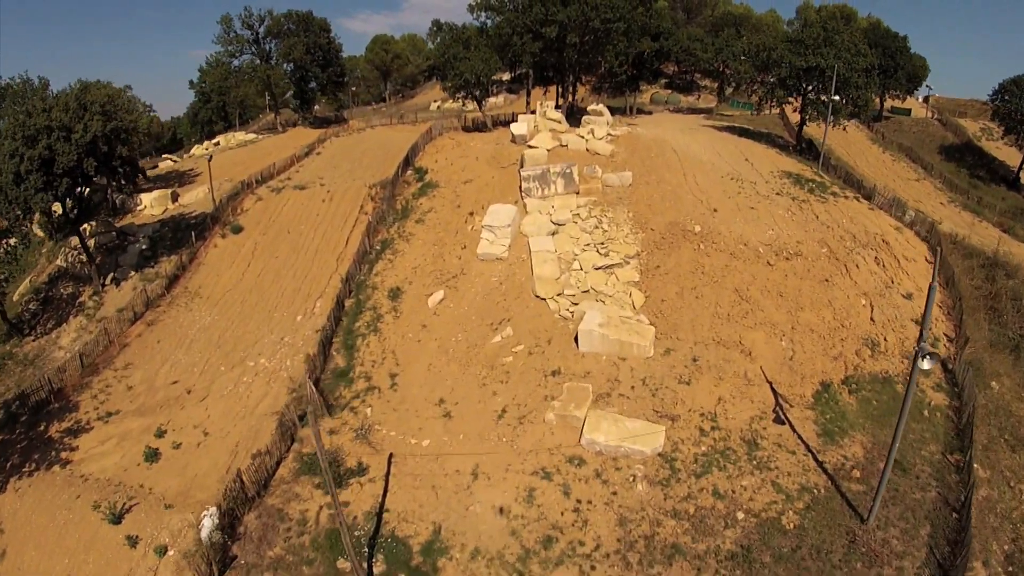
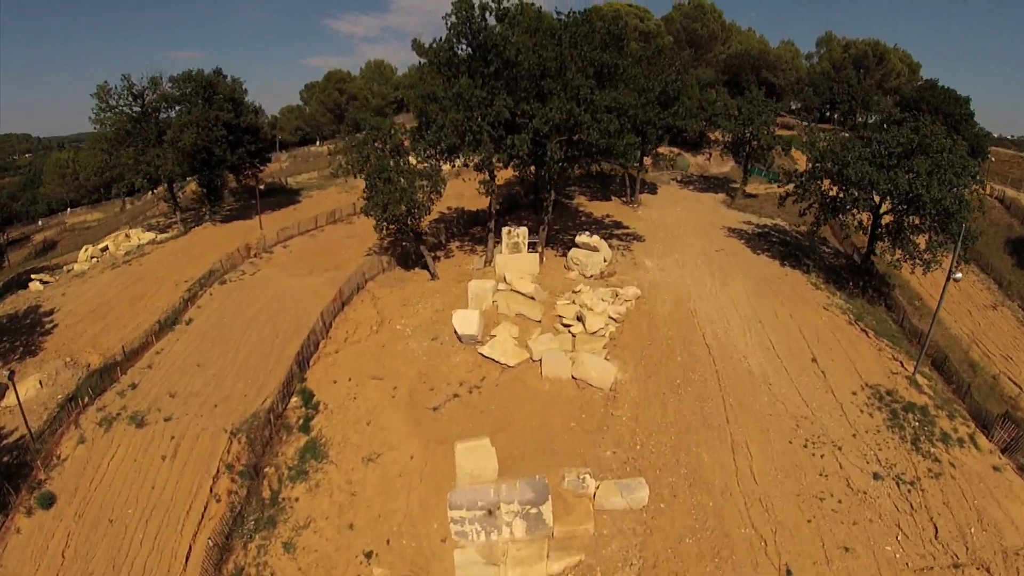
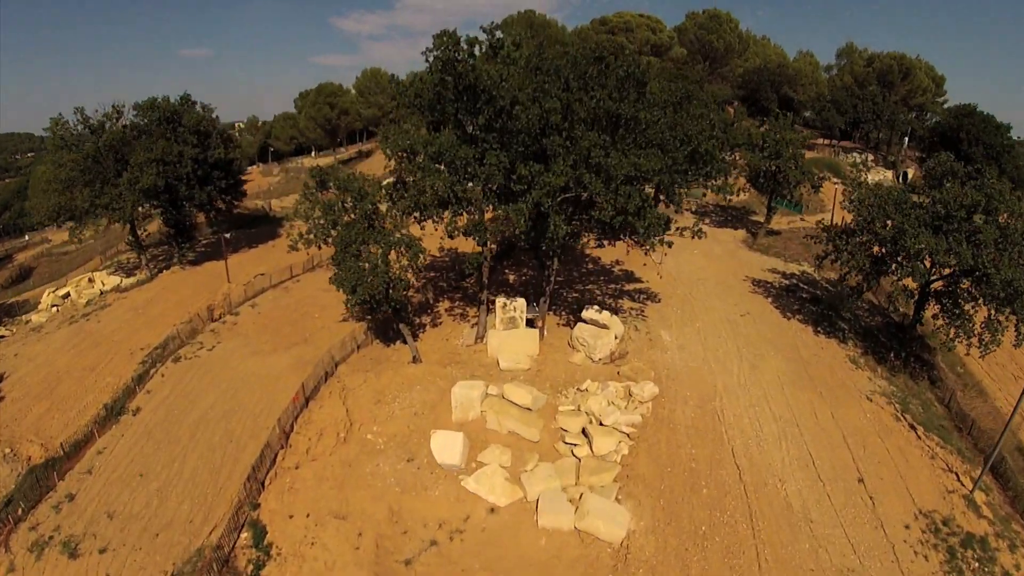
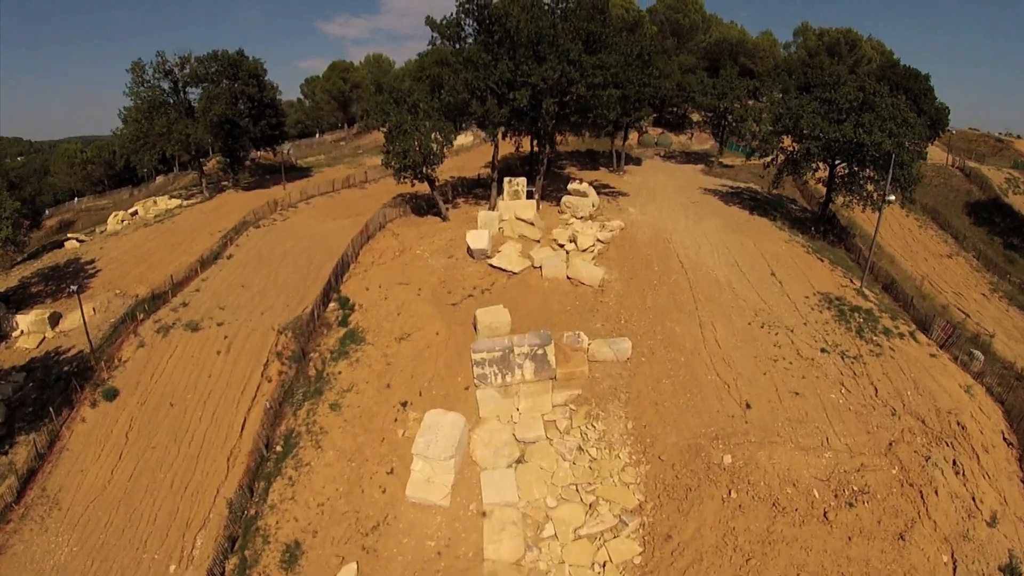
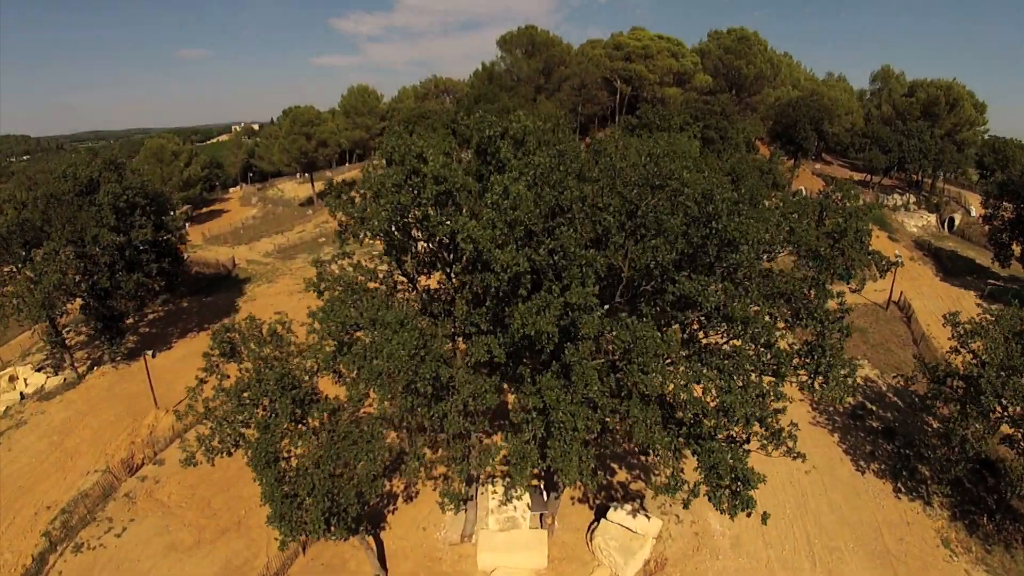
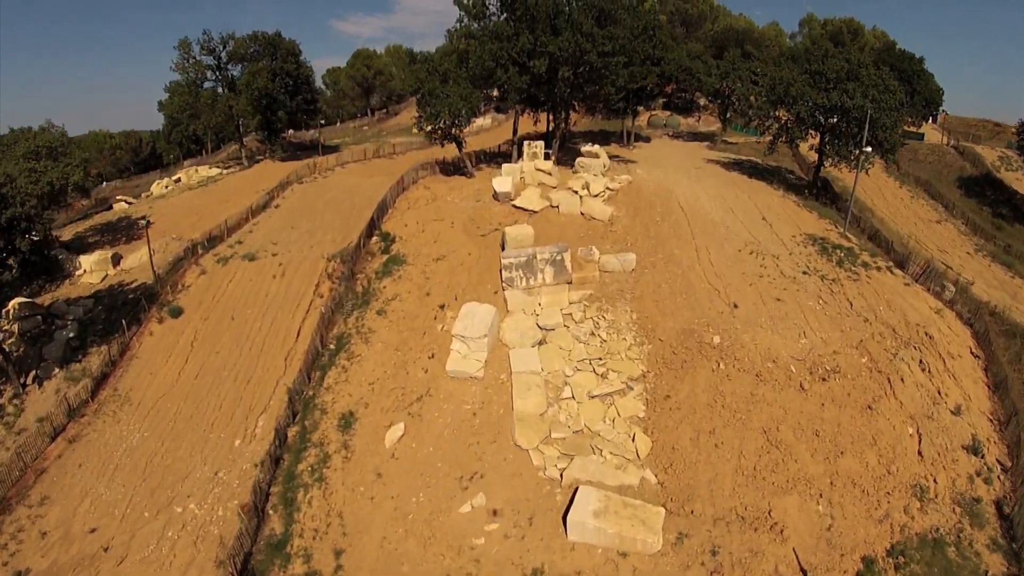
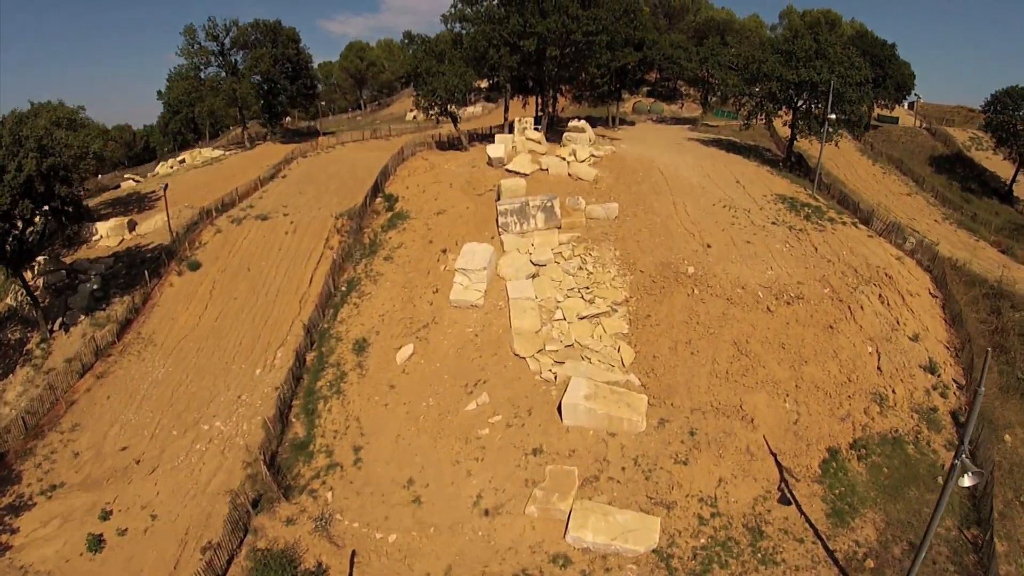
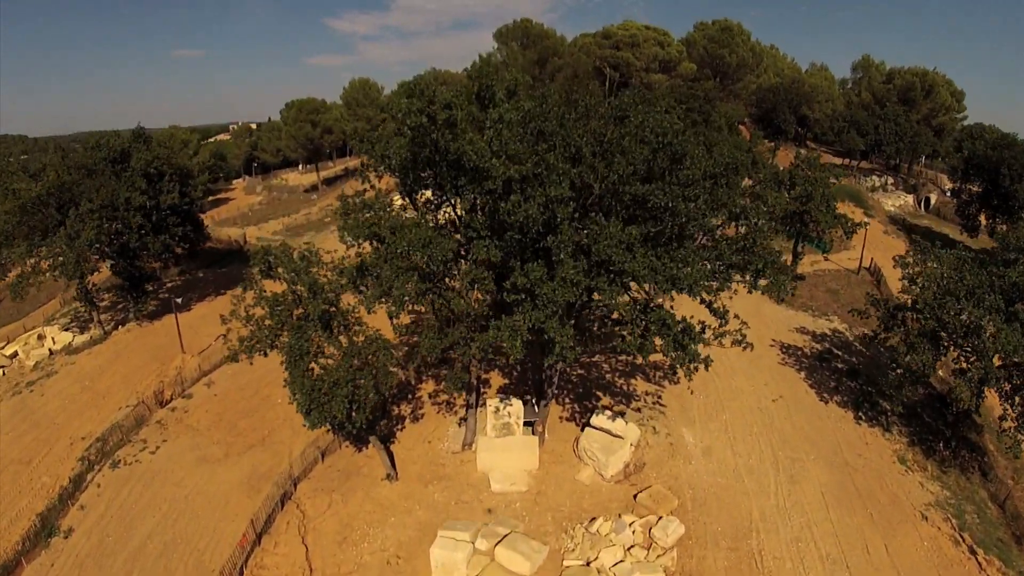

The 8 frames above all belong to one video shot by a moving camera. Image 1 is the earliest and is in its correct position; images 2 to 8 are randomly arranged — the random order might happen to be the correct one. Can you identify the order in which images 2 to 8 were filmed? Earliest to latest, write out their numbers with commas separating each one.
7, 6, 4, 2, 3, 8, 5
